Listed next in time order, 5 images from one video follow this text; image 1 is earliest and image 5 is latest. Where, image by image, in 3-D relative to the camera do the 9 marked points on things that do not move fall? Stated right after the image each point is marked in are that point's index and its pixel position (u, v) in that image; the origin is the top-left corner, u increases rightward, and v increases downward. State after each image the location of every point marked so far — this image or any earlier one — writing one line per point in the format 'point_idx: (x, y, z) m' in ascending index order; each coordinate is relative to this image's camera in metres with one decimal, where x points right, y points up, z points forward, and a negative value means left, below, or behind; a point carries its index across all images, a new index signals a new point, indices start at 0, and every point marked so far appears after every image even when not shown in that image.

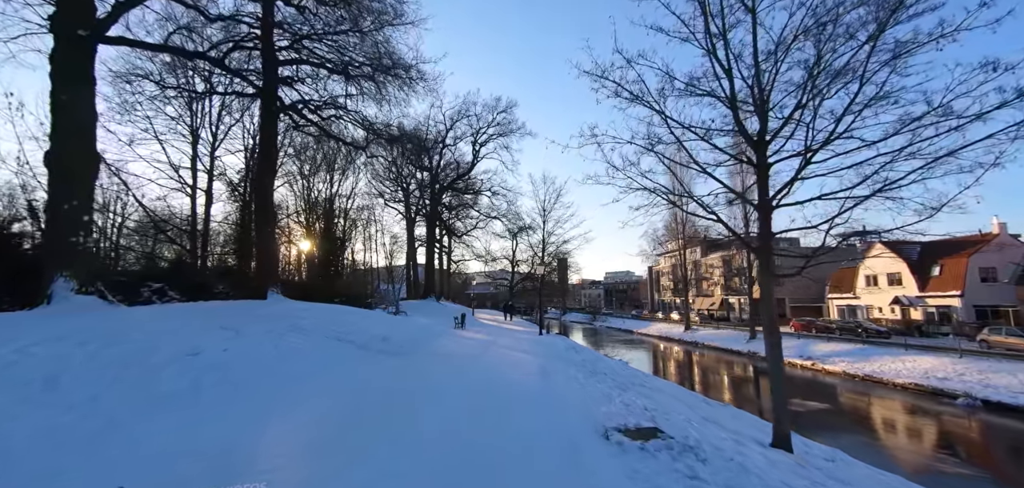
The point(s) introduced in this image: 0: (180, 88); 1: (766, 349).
0: (-9.8, +4.7, +13.8) m
1: (+3.5, -1.5, +6.4) m
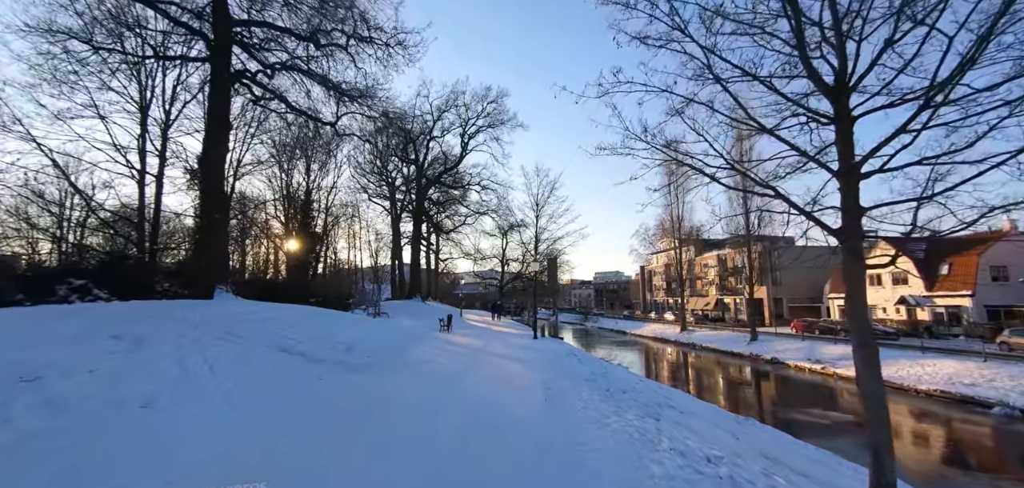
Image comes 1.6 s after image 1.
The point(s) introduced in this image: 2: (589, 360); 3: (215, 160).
0: (-10.0, +4.9, +11.9) m
1: (+3.5, -1.2, +4.7) m
2: (+1.8, -2.6, +10.5) m
3: (-7.1, +2.1, +11.1) m
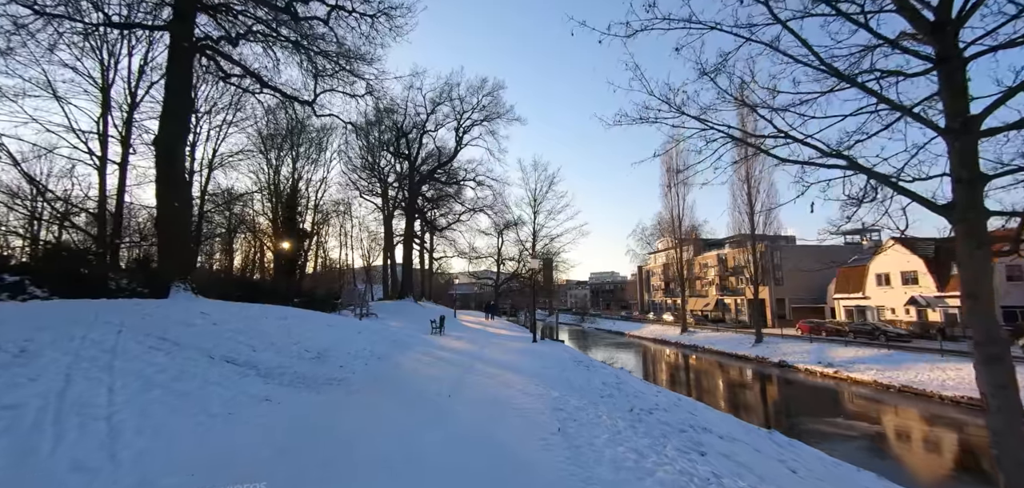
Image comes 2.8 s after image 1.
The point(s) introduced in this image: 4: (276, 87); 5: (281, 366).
0: (-10.0, +5.1, +10.5) m
1: (+3.5, -1.1, +3.5) m
2: (+1.7, -2.5, +9.3) m
3: (-7.1, +2.2, +9.8) m
4: (-6.3, +4.2, +12.4) m
5: (-2.9, -1.5, +5.7) m
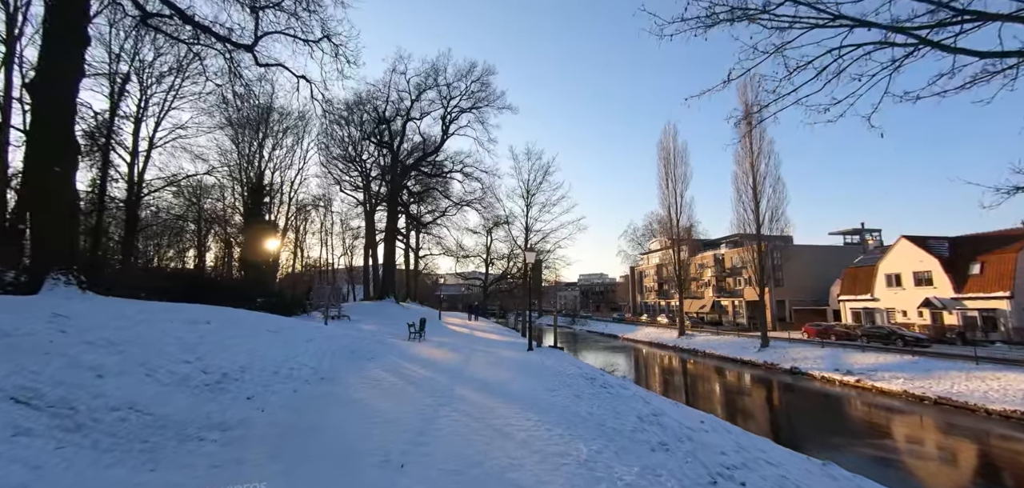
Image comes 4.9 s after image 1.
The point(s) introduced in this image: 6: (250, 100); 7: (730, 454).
0: (-10.1, +5.5, +8.1) m
1: (+3.6, -0.8, +1.4) m
2: (+1.7, -2.2, +7.1) m
3: (-7.2, +2.5, +7.4) m
4: (-6.5, +4.5, +10.1) m
5: (-2.9, -1.2, +3.5) m
6: (-10.5, +5.7, +18.6) m
7: (+2.2, -2.0, +4.5) m
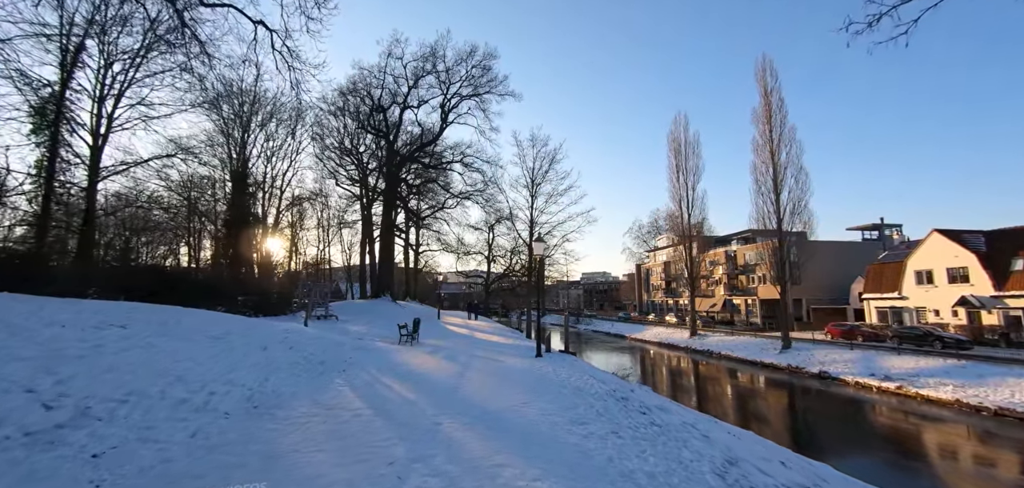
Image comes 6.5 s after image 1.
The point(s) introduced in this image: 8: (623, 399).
0: (-10.0, +5.7, +6.4) m
1: (+3.7, -0.6, -0.4) m
2: (+1.8, -2.0, +5.3) m
3: (-7.1, +2.8, +5.7) m
4: (-6.4, +4.8, +8.3) m
5: (-2.8, -1.0, +1.7) m
6: (-10.4, +6.0, +16.9) m
7: (+2.3, -1.7, +2.7) m
8: (+1.4, -2.0, +6.0) m
